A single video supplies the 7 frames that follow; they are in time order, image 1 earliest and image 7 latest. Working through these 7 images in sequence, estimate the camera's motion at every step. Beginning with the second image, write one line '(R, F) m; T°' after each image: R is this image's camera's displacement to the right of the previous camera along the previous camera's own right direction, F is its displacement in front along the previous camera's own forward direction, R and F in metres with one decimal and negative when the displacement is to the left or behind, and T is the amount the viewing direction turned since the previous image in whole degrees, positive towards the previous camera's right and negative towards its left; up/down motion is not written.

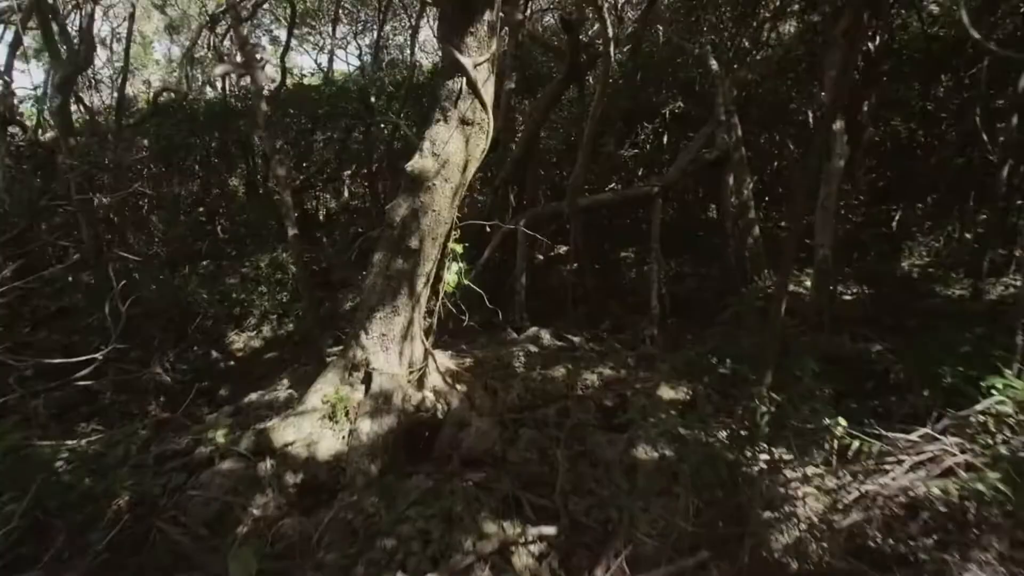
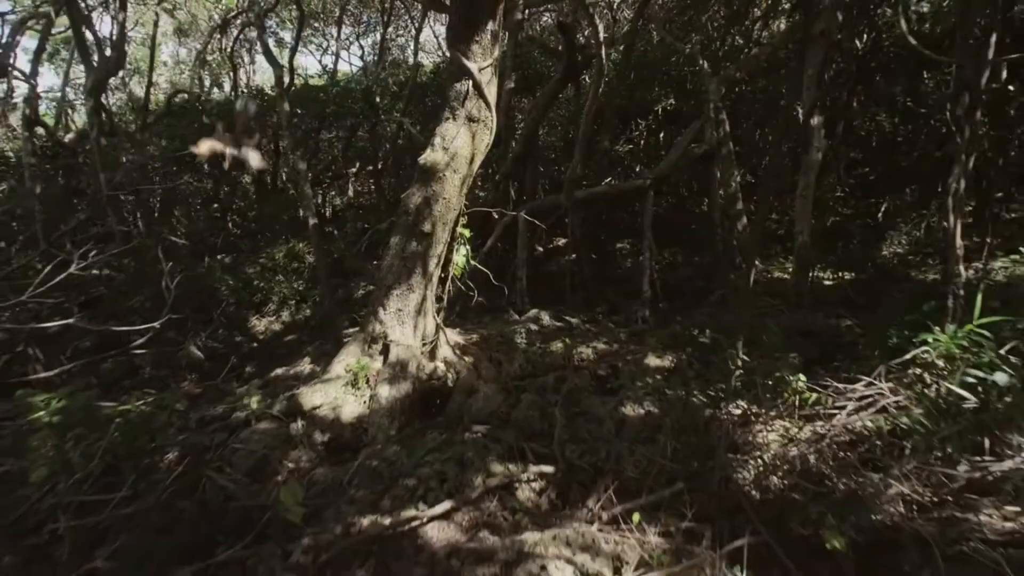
(0.0, -0.4) m; 0°
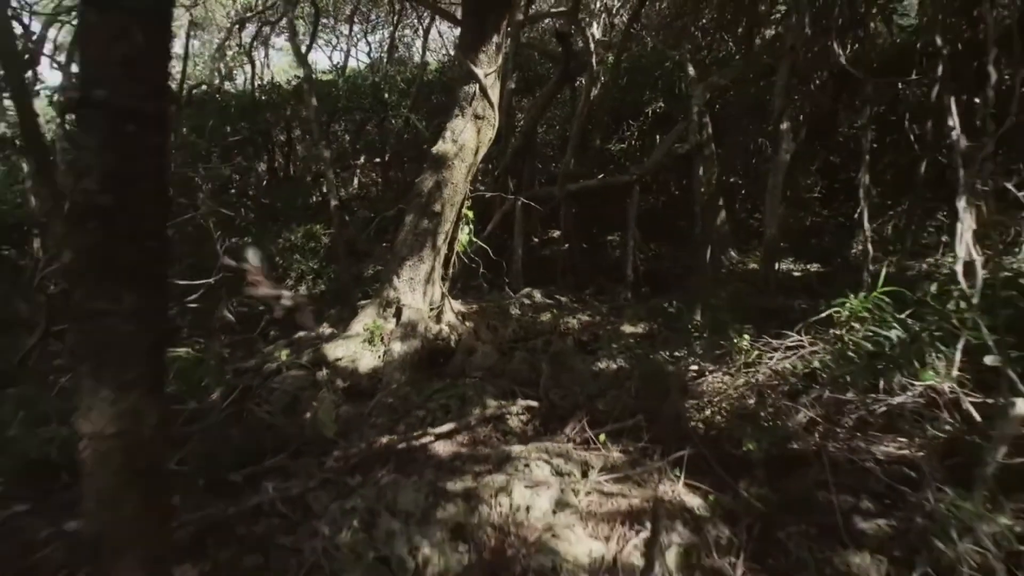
(0.0, -0.6) m; 0°
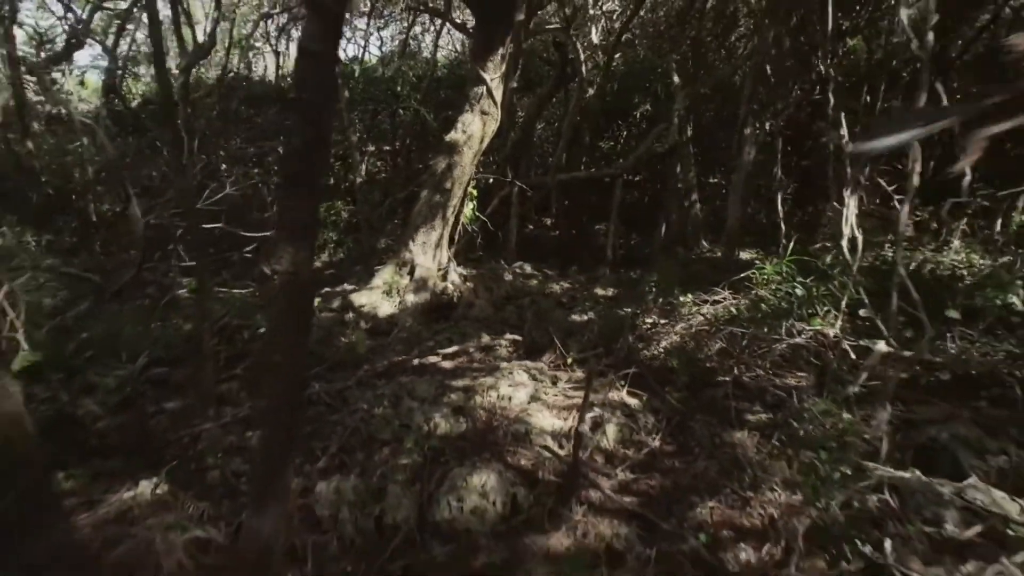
(0.0, -1.0) m; 0°
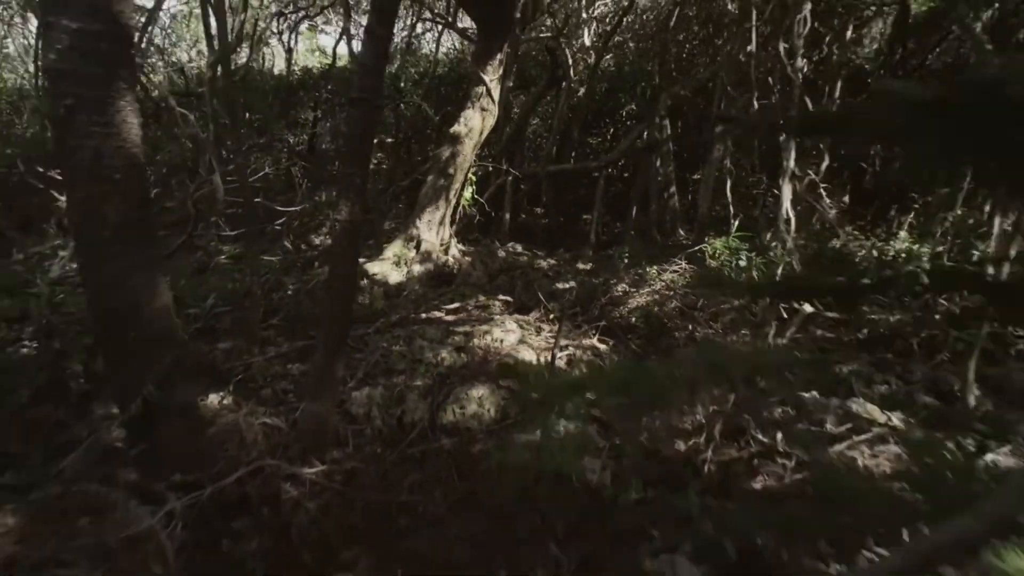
(0.0, -0.8) m; +1°
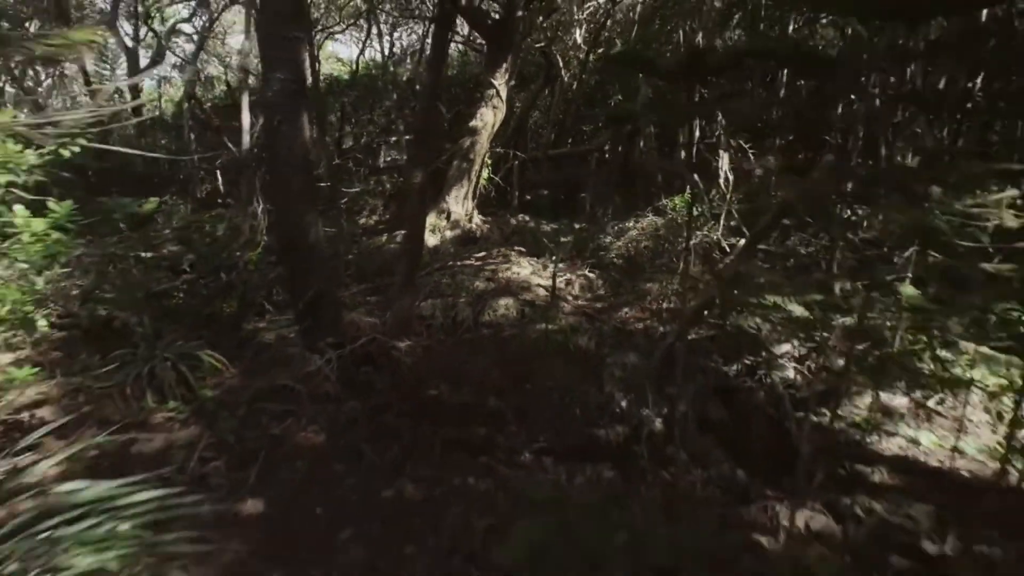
(-0.1, -1.8) m; -1°
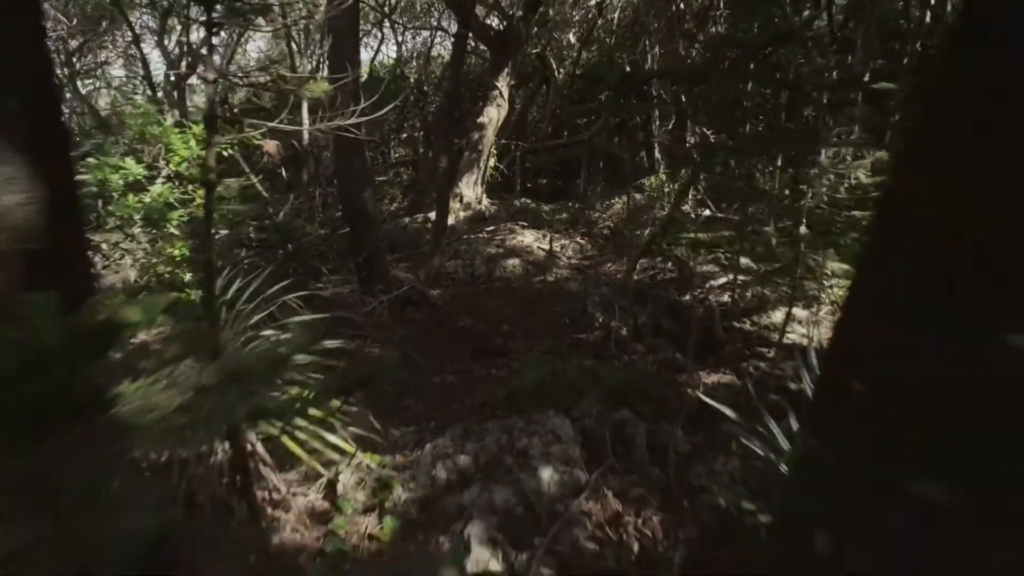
(0.0, -1.4) m; 0°
